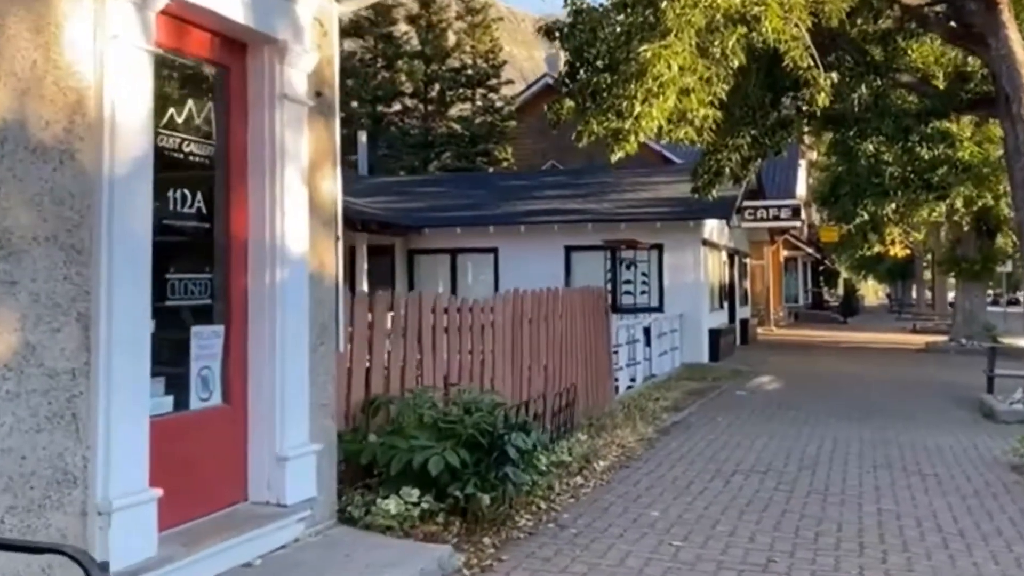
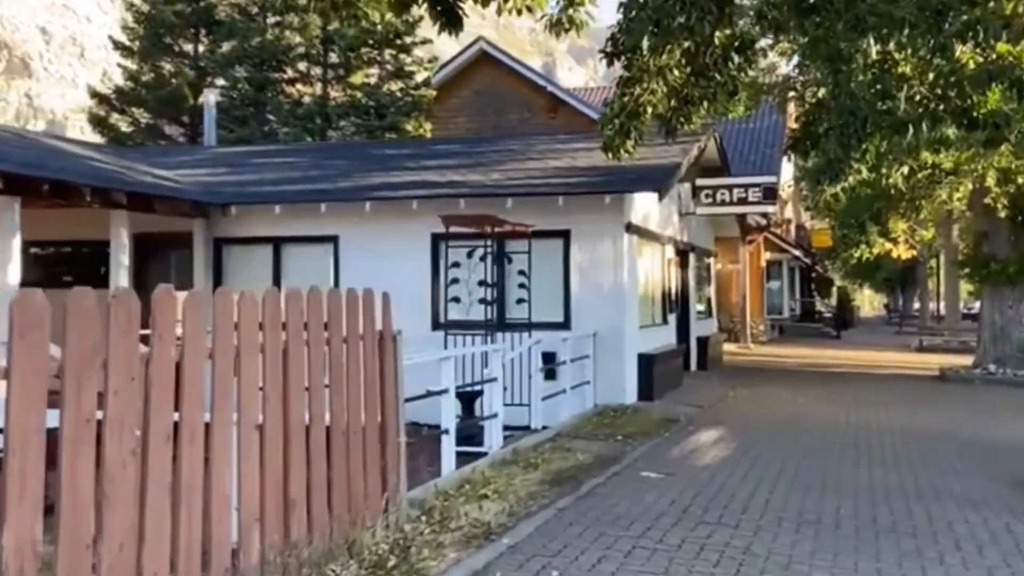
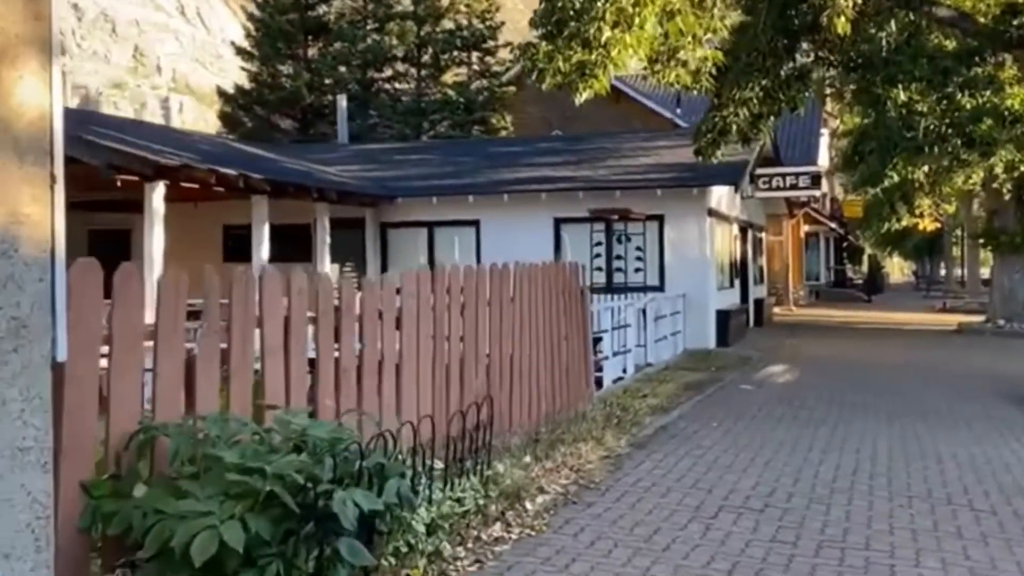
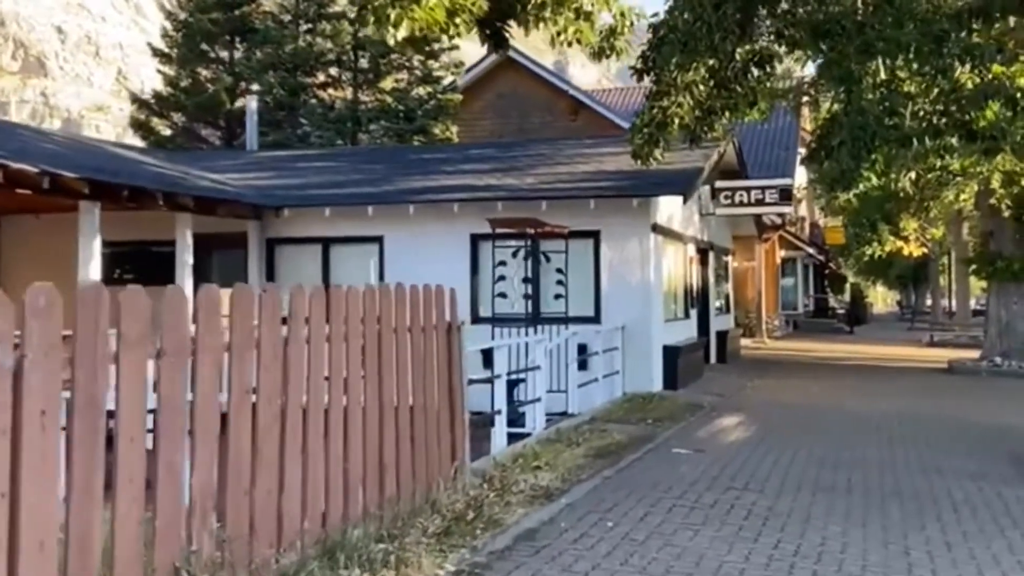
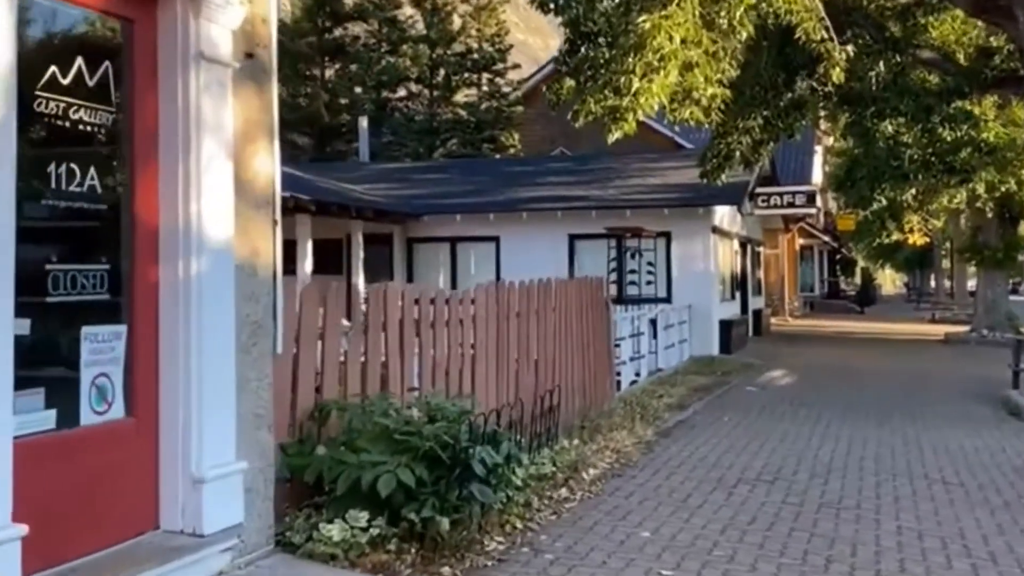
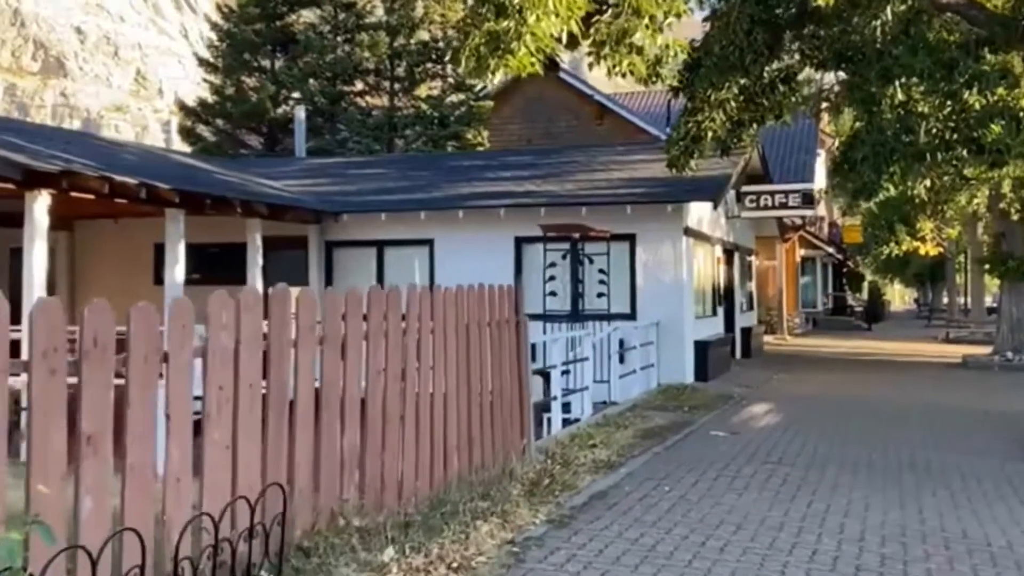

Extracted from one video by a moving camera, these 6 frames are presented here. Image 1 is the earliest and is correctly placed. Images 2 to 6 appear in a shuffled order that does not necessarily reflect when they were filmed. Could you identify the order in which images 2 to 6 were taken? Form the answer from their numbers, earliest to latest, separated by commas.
5, 3, 6, 4, 2
